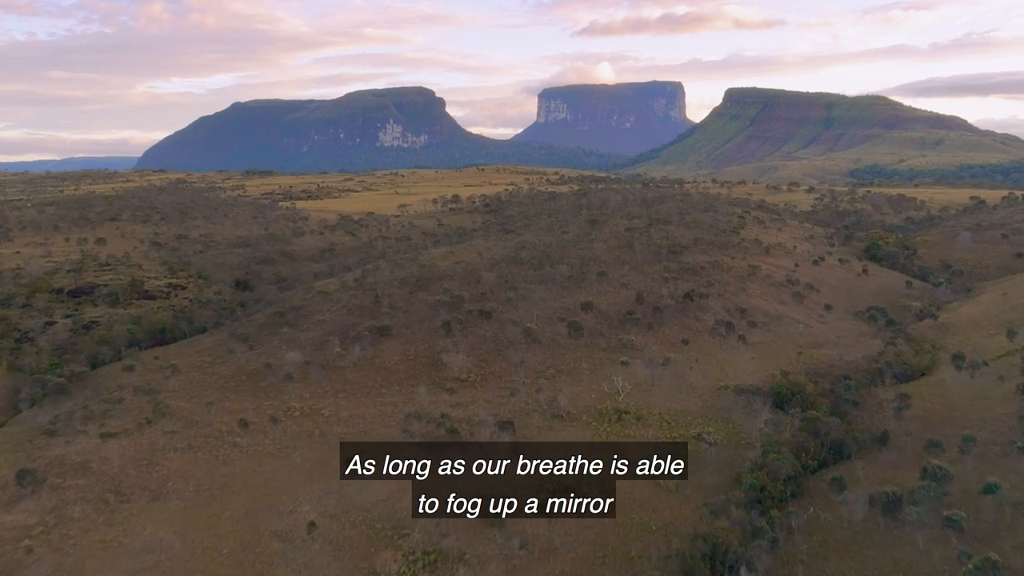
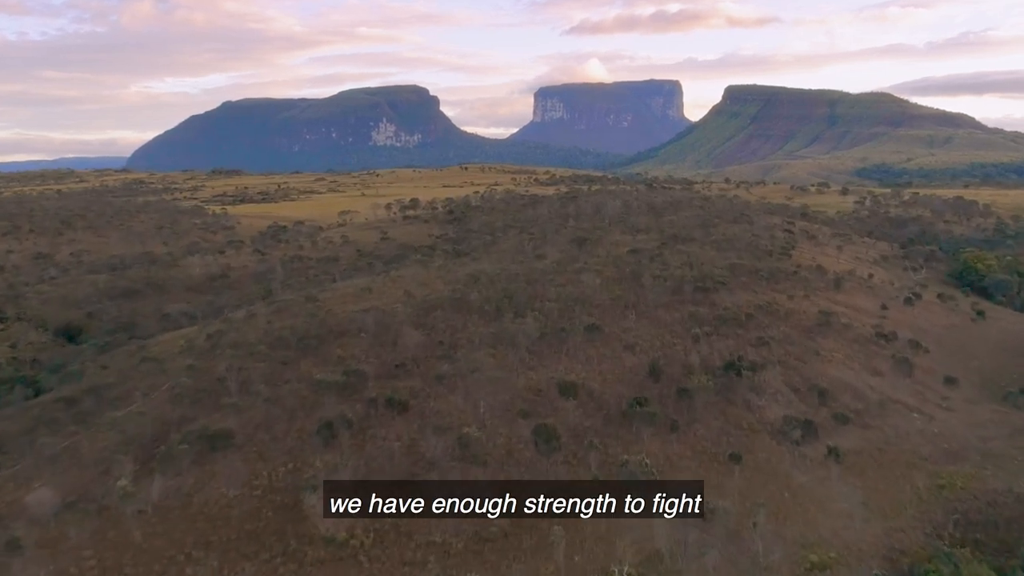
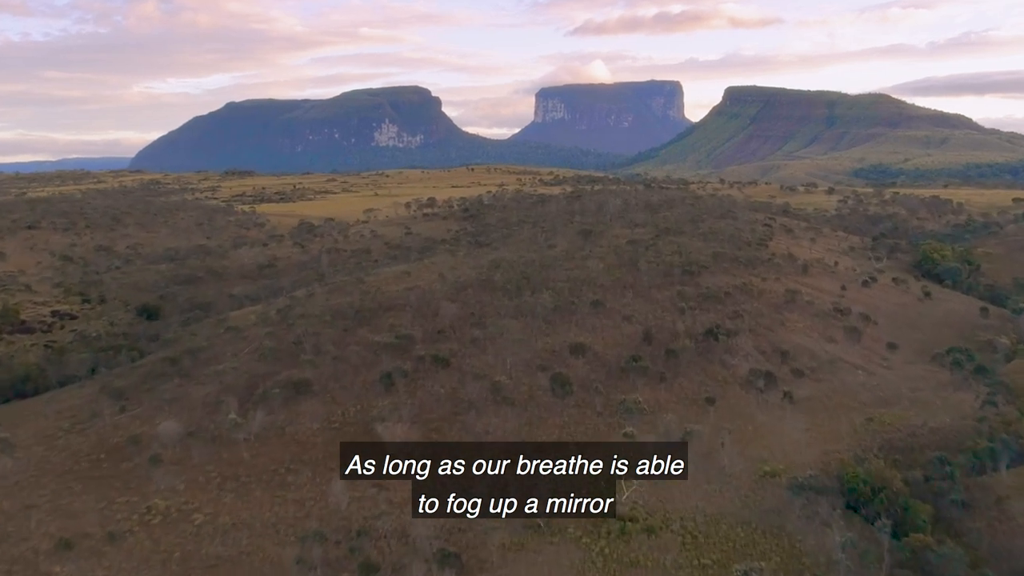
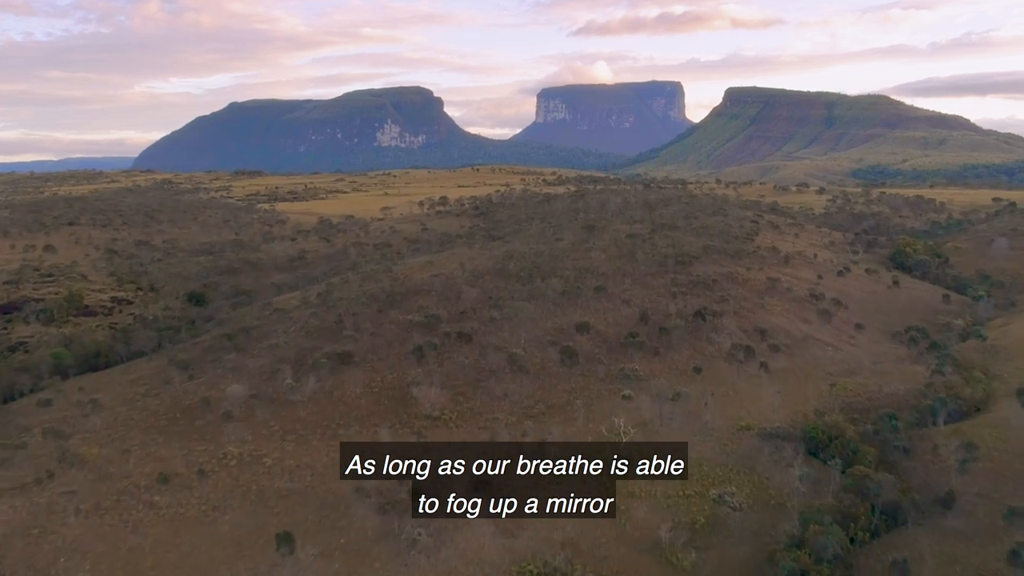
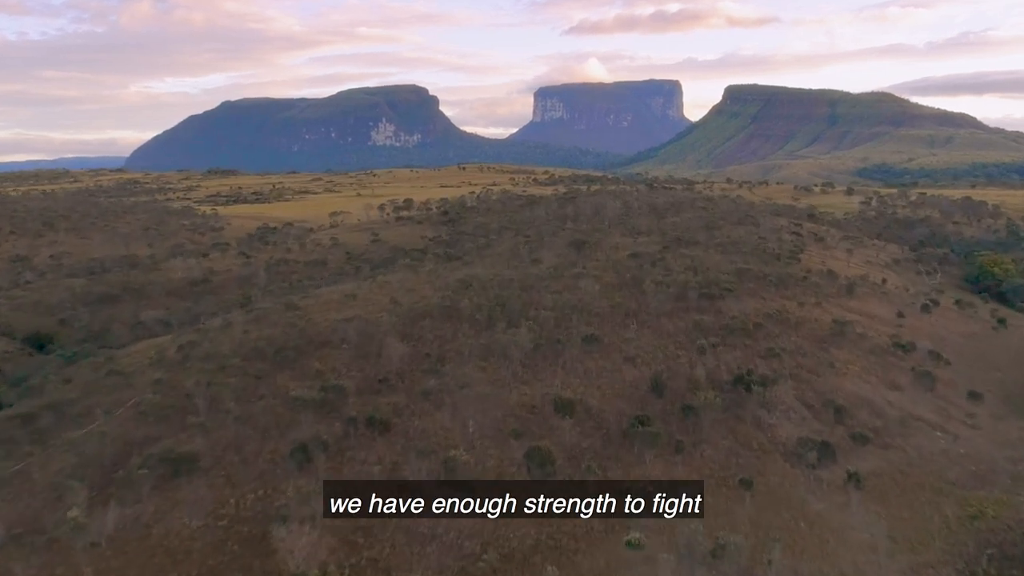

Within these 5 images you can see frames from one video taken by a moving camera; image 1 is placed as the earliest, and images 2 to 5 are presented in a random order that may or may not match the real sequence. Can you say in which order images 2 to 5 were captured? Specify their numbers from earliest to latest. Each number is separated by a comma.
4, 3, 2, 5
